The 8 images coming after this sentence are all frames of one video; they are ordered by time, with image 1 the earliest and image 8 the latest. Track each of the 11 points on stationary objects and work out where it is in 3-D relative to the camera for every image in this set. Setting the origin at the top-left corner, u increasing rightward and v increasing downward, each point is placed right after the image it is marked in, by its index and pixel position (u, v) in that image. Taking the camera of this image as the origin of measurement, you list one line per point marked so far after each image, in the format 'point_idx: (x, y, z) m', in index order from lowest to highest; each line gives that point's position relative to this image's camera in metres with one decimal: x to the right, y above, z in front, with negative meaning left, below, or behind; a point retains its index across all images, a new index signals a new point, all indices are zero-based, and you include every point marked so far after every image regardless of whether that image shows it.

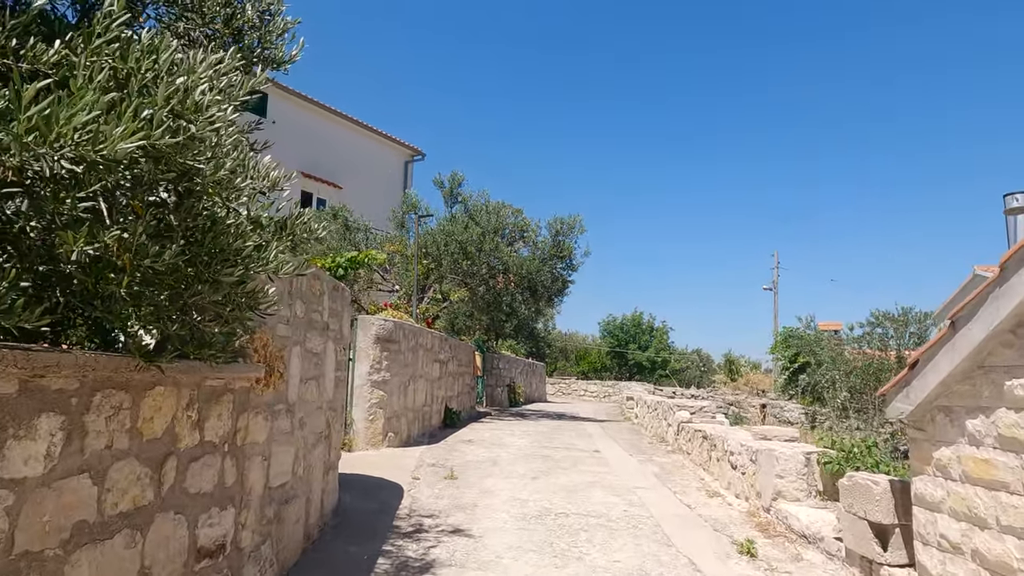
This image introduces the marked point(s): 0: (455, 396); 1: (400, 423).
0: (-1.0, -2.0, +12.2) m
1: (-1.5, -1.8, +8.8) m
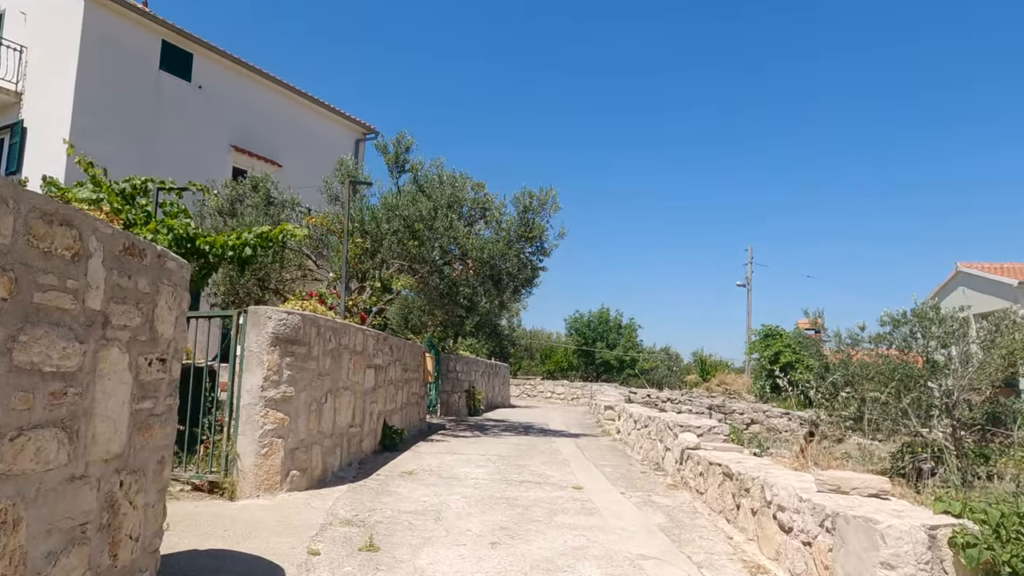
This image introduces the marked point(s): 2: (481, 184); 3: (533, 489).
0: (-1.7, -1.8, +9.8) m
1: (-1.9, -1.6, +6.4) m
2: (-0.6, +1.9, +12.0) m
3: (+0.2, -2.1, +6.8) m
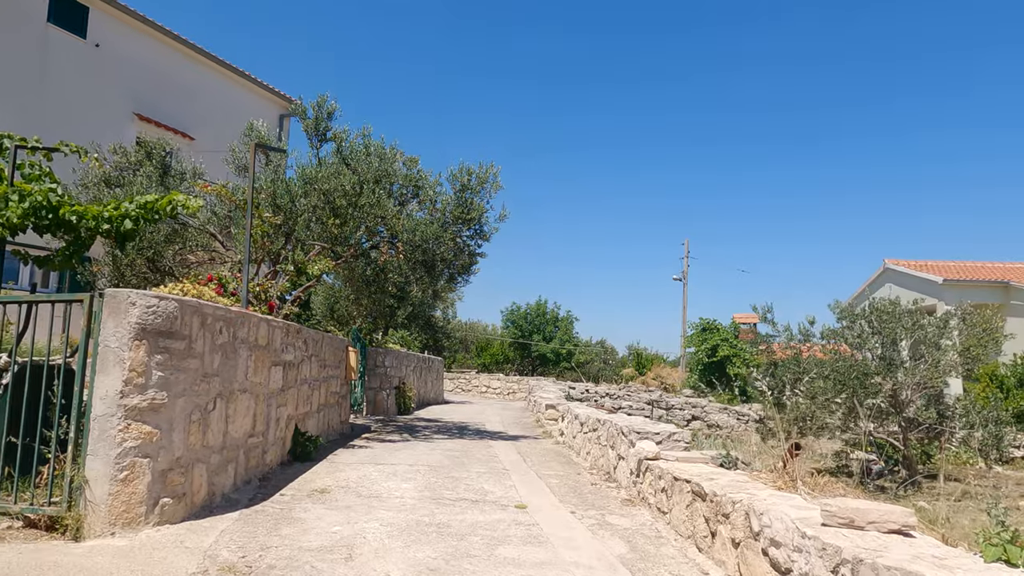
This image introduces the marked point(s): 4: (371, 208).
0: (-2.6, -1.6, +8.5) m
1: (-2.5, -1.5, +5.1) m
2: (-1.6, +2.1, +10.8) m
3: (-0.4, -1.9, +5.8) m
4: (-2.0, +1.1, +9.4) m
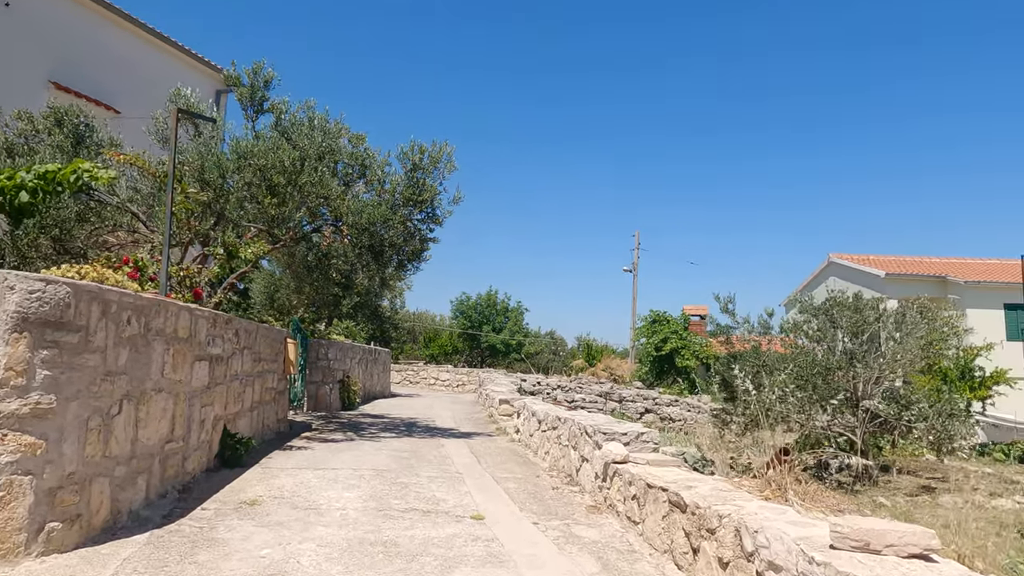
0: (-3.1, -1.5, +7.7) m
1: (-2.7, -1.3, +4.3) m
2: (-2.3, +2.3, +10.0) m
3: (-0.7, -1.8, +5.1) m
4: (-2.6, +1.3, +8.6) m
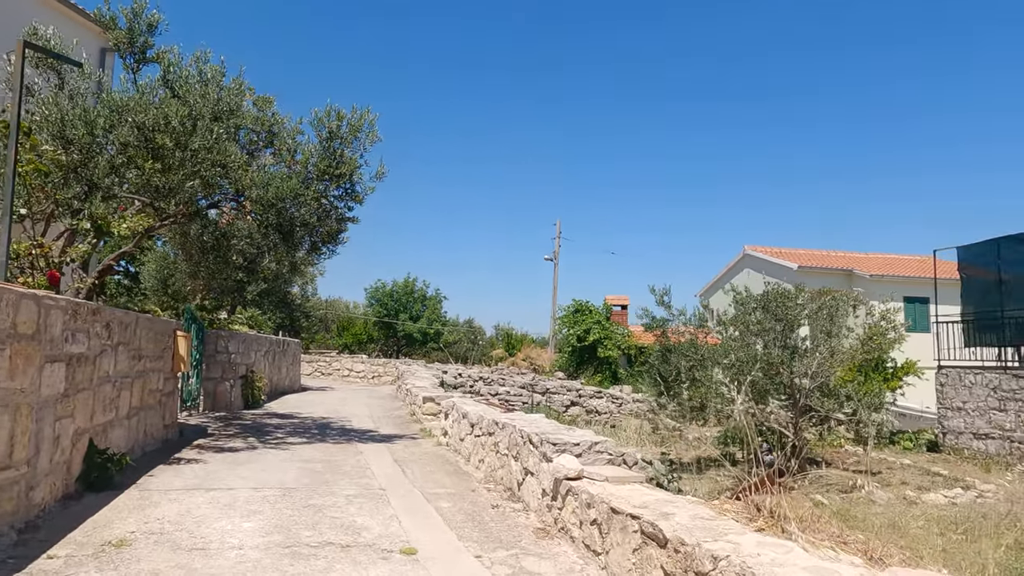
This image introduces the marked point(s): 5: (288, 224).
0: (-3.8, -1.3, +6.4) m
1: (-3.0, -1.3, +3.1) m
2: (-3.2, +2.5, +8.7) m
3: (-1.1, -1.8, +4.2) m
4: (-3.3, +1.5, +7.3) m
5: (-2.8, +0.8, +8.2) m
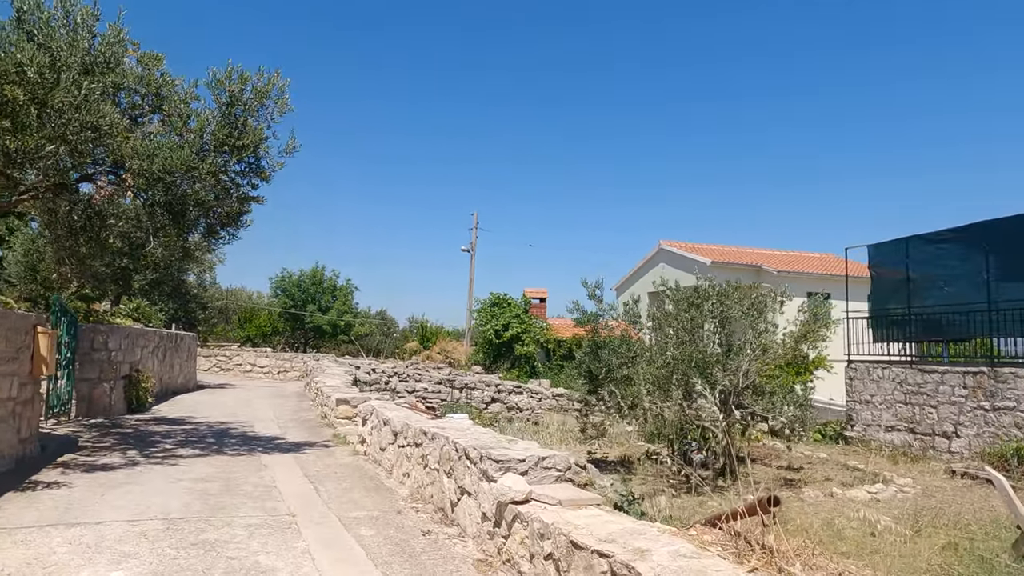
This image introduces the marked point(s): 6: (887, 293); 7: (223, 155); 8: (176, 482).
0: (-4.3, -1.2, +5.2) m
1: (-3.1, -1.2, +2.0) m
2: (-4.0, +2.6, +7.5) m
3: (-1.4, -1.7, +3.3) m
4: (-4.0, +1.6, +6.1) m
5: (-3.5, +0.9, +7.0) m
6: (+8.5, -0.1, +15.0) m
7: (-3.2, +1.5, +7.4) m
8: (-3.1, -1.8, +6.1) m
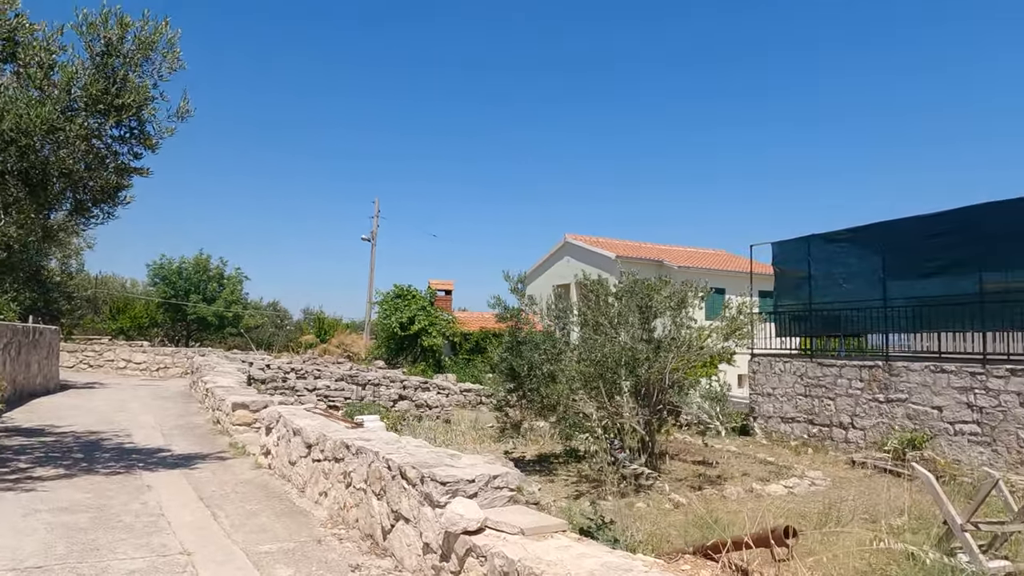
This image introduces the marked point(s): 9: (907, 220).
0: (-4.7, -1.1, +3.8) m
1: (-3.0, -1.2, +0.9) m
2: (-4.7, +2.7, +6.1) m
3: (-1.5, -1.7, +2.4) m
4: (-4.4, +1.7, +4.8) m
5: (-4.1, +1.0, +5.8) m
6: (+6.5, 0.0, +15.6) m
7: (-3.9, +1.6, +6.2) m
8: (-3.6, -1.7, +4.9) m
9: (+7.8, +1.3, +13.0) m
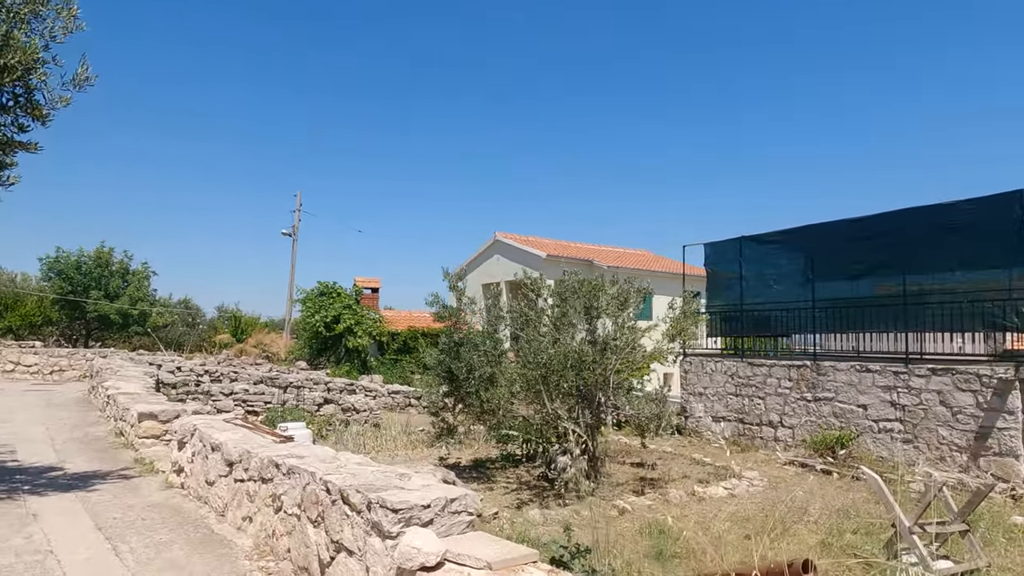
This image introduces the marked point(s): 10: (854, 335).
0: (-4.8, -1.1, +2.8) m
1: (-2.8, -1.1, +0.1) m
2: (-5.0, +2.8, +5.1) m
3: (-1.5, -1.7, +1.8) m
4: (-4.7, +1.7, +3.8) m
5: (-4.5, +1.1, +4.8) m
6: (+5.0, 0.0, +15.8) m
7: (-4.3, +1.6, +5.3) m
8: (-3.9, -1.6, +4.0) m
9: (+6.5, +1.3, +13.3) m
10: (+6.6, -0.9, +12.8) m
